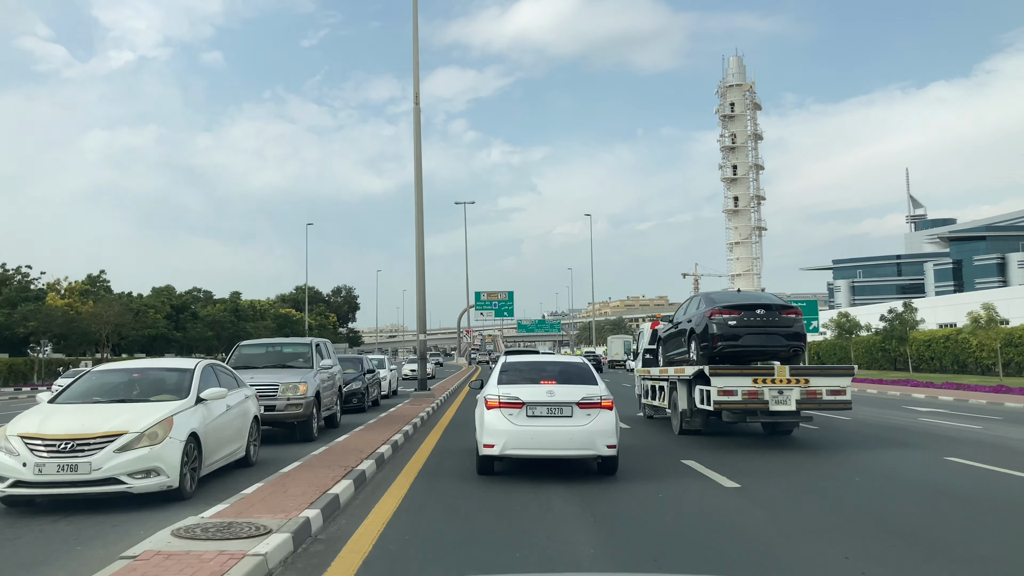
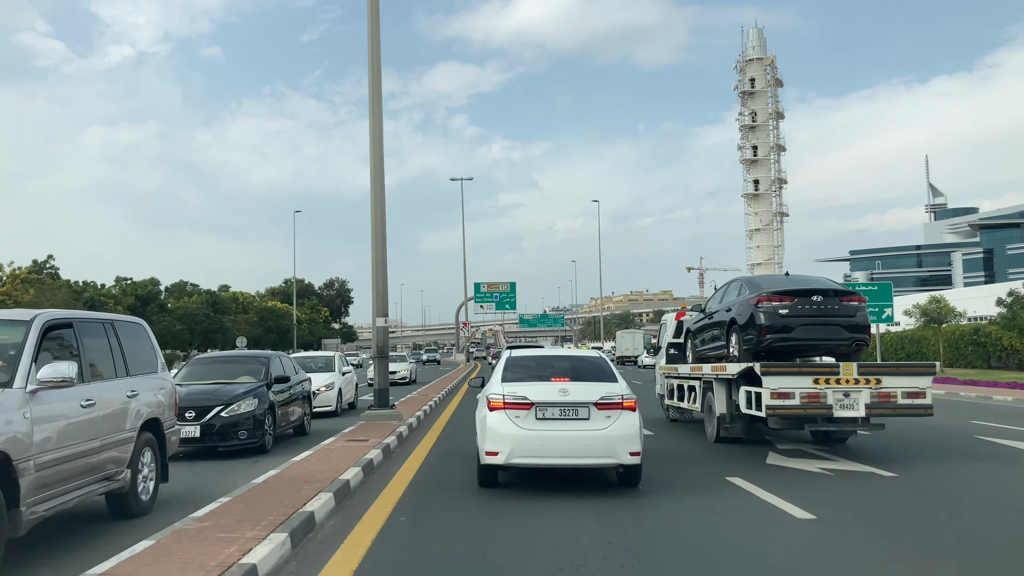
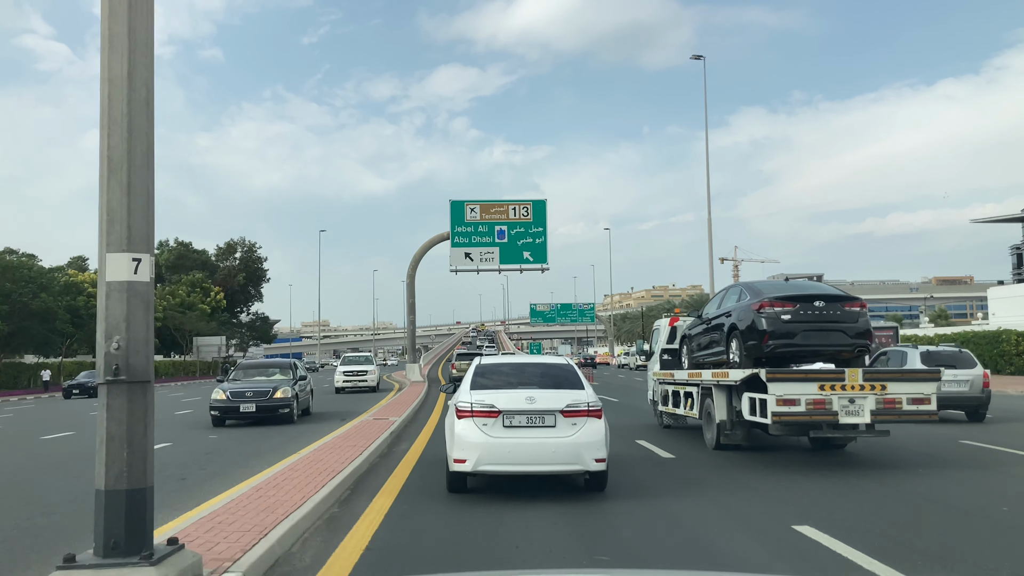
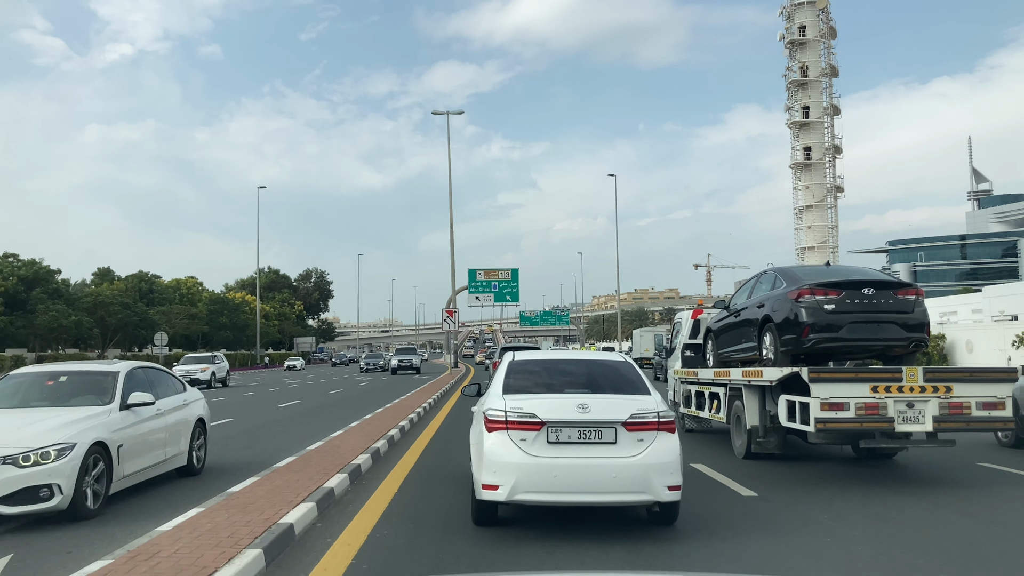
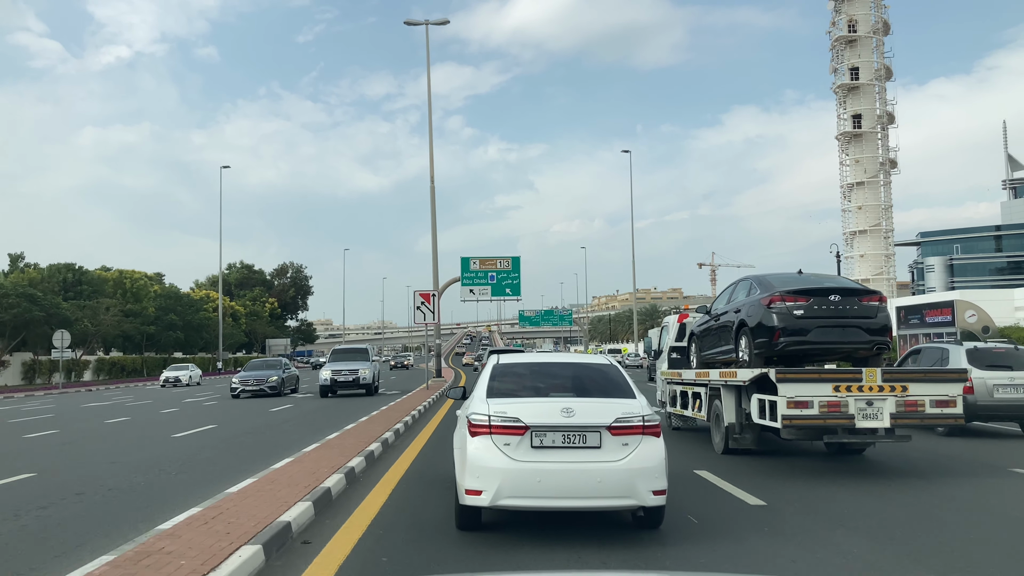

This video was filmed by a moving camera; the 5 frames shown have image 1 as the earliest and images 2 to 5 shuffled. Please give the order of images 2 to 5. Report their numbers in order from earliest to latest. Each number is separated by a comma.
2, 4, 5, 3
